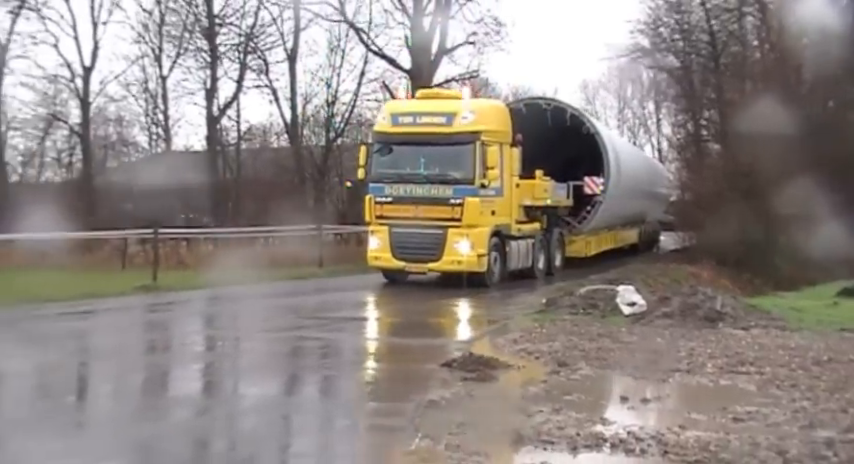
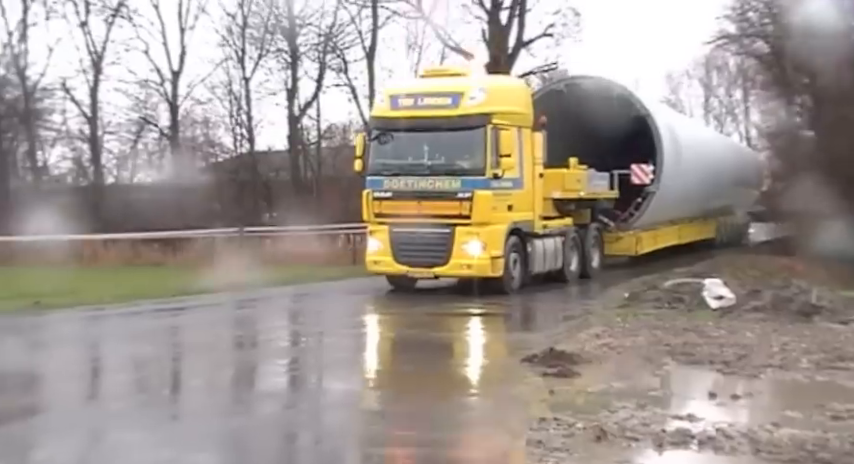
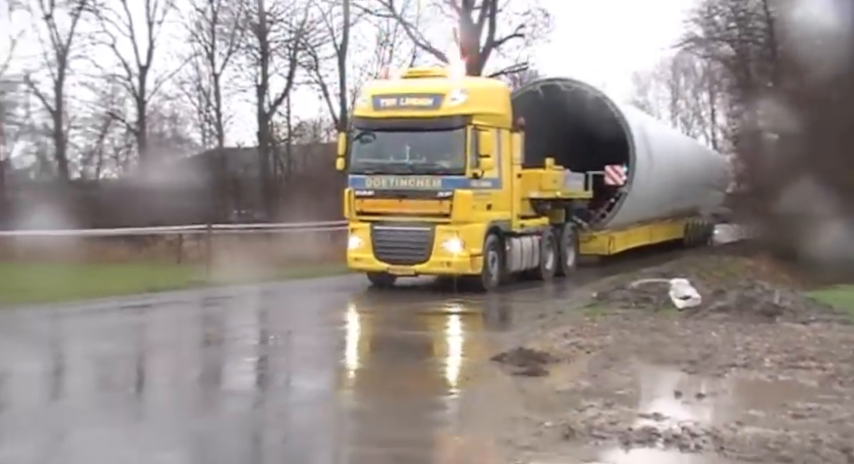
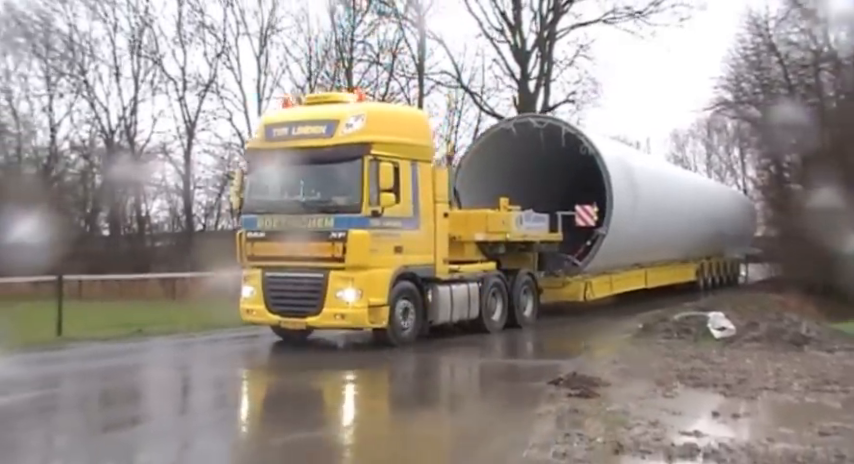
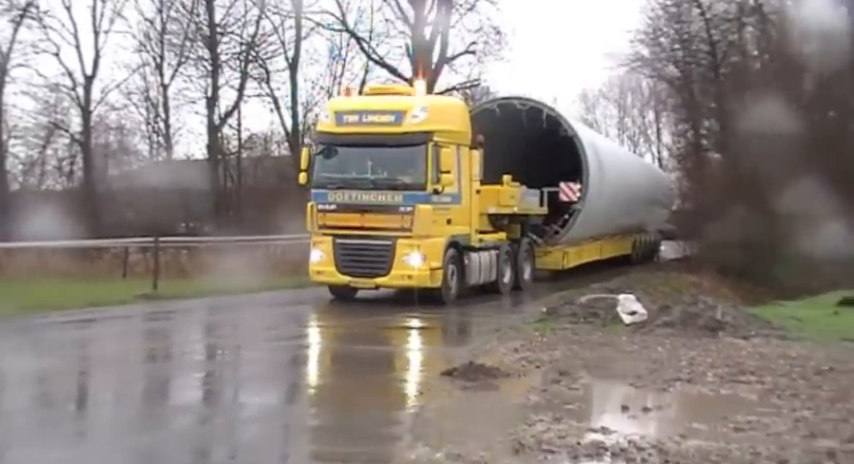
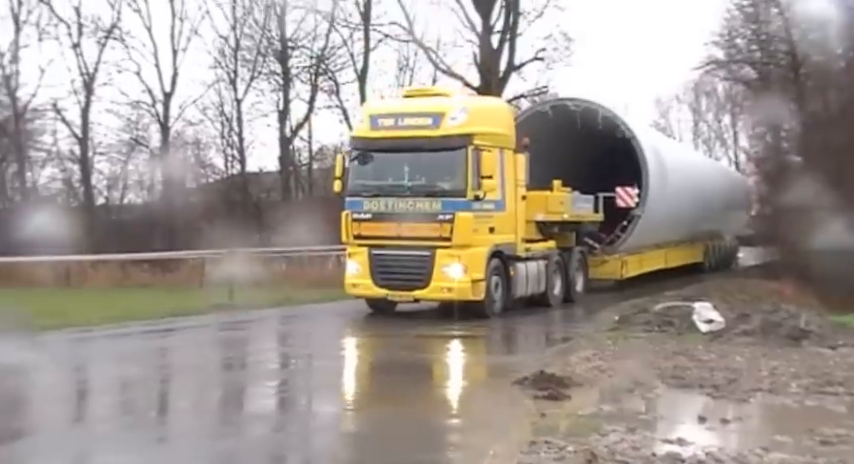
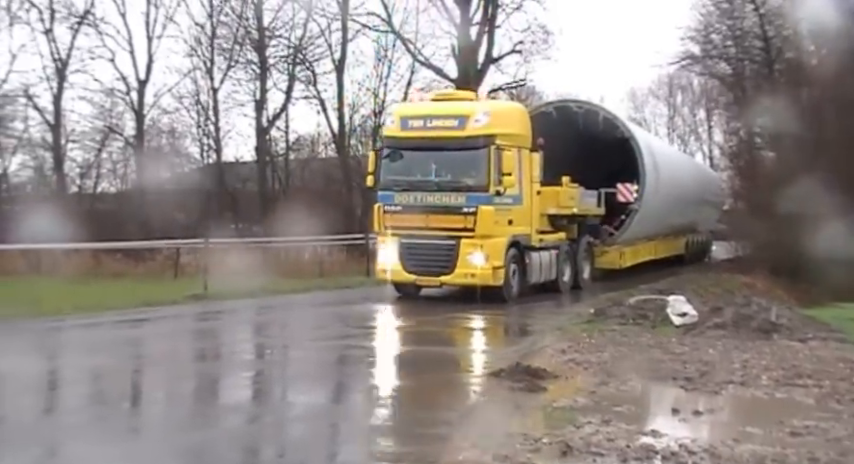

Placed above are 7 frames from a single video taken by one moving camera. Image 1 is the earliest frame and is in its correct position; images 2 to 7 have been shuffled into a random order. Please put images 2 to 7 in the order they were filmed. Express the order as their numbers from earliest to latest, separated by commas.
7, 5, 3, 2, 6, 4
